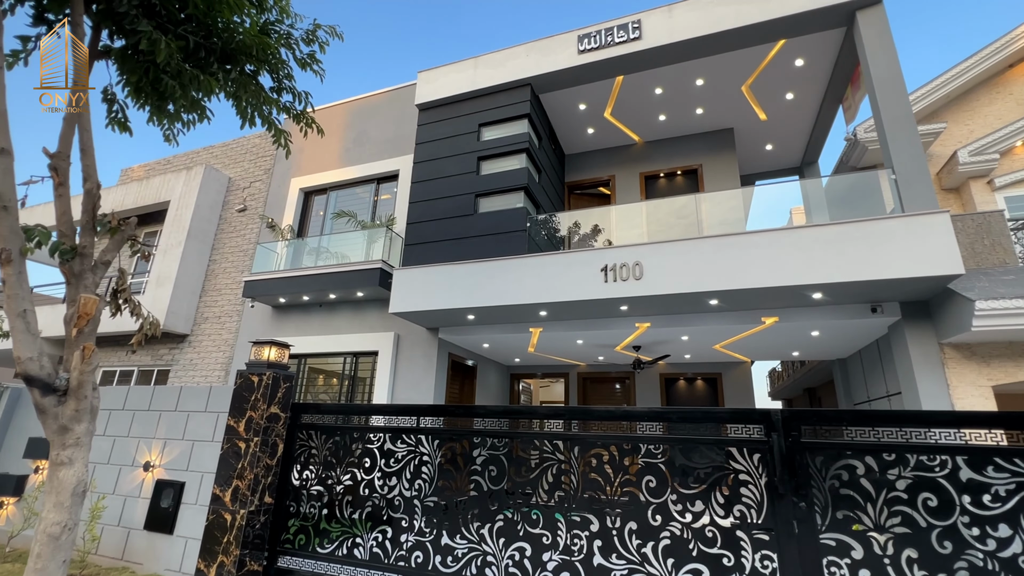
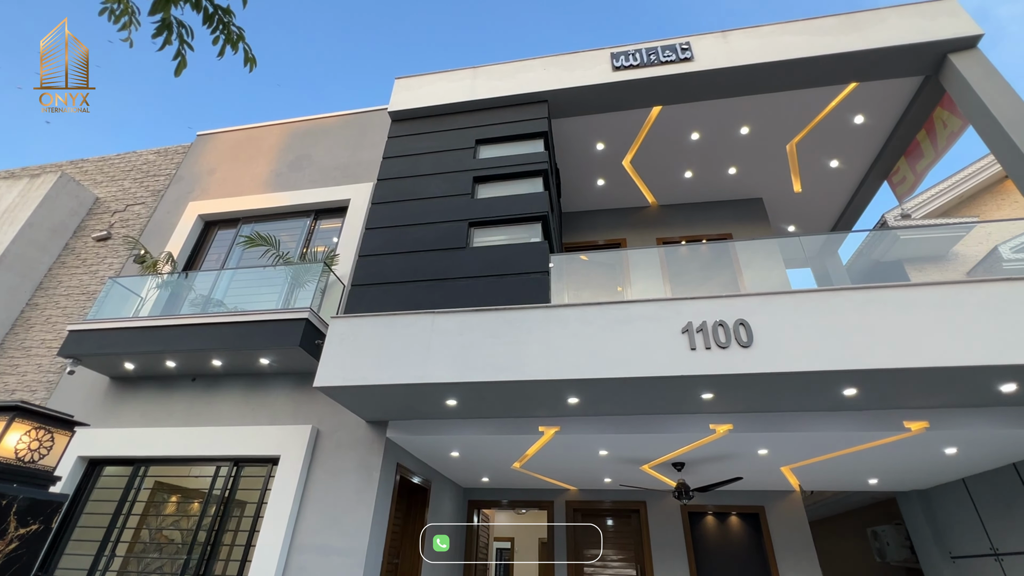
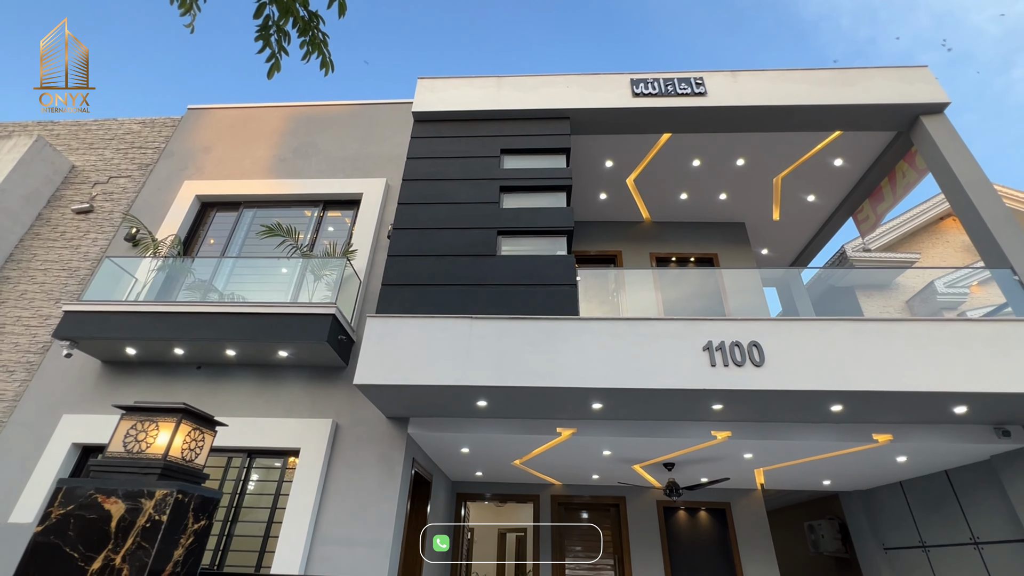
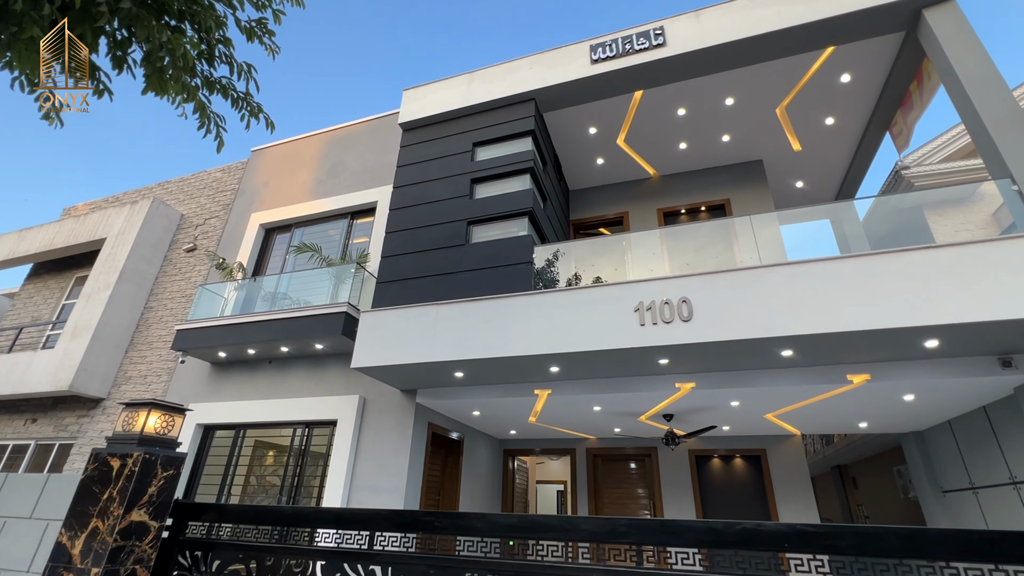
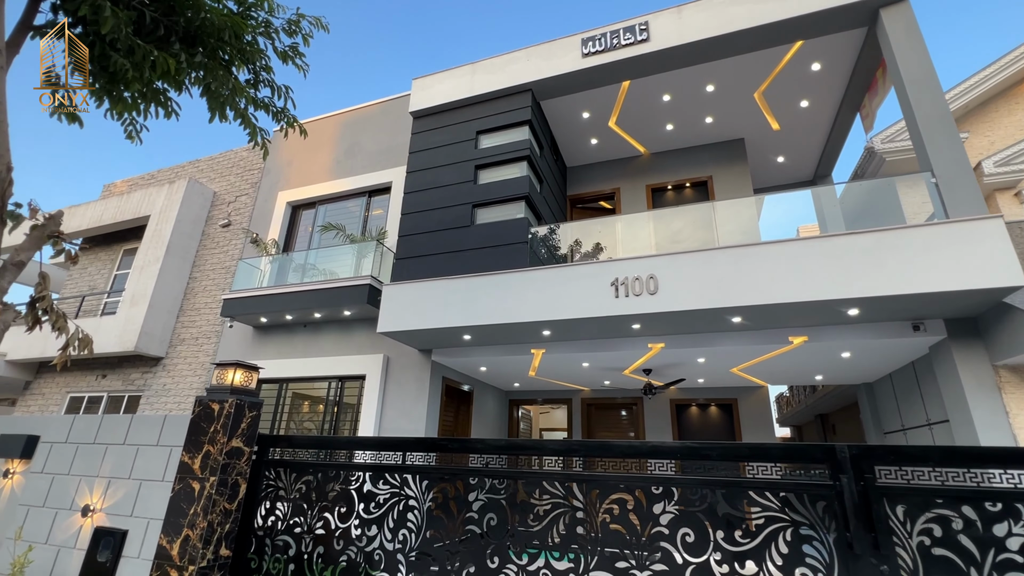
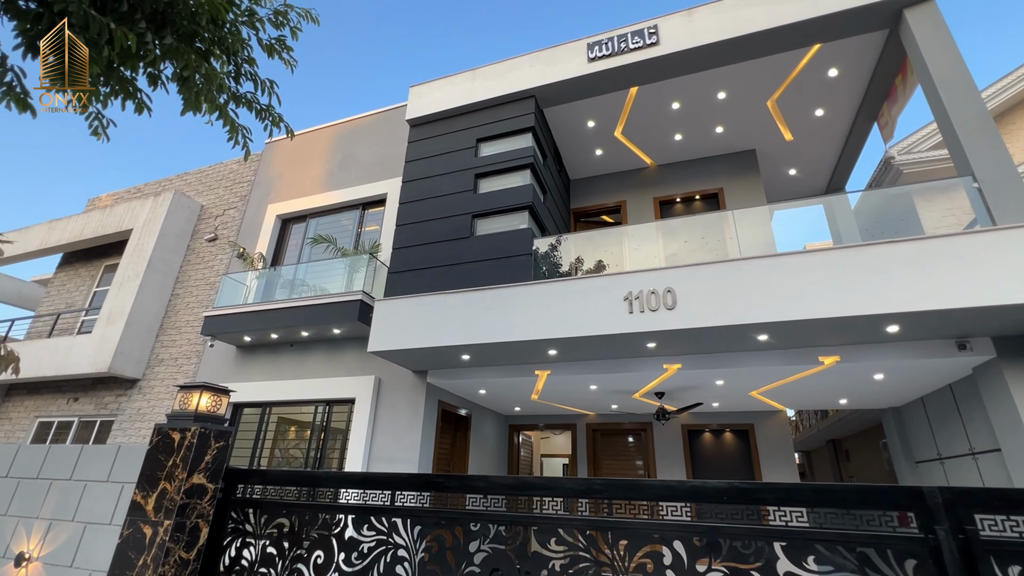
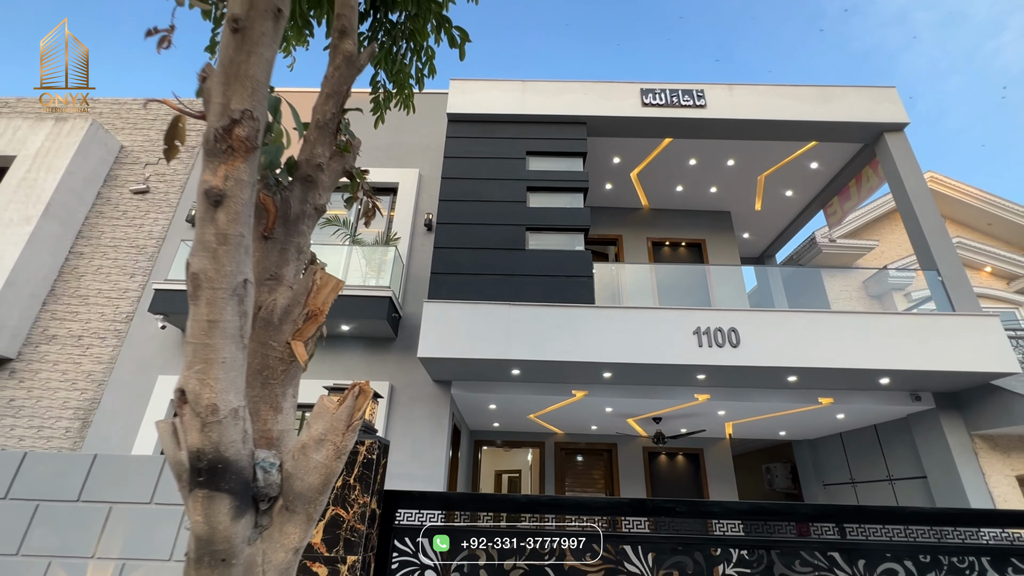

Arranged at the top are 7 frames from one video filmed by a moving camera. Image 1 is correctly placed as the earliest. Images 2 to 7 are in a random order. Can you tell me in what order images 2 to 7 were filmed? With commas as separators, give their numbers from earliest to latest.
5, 6, 4, 2, 3, 7
